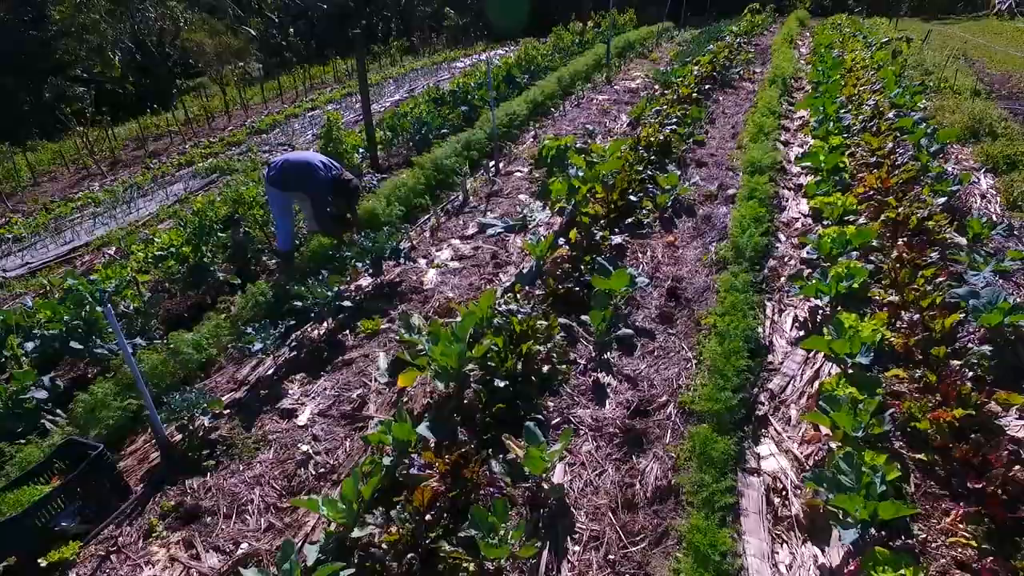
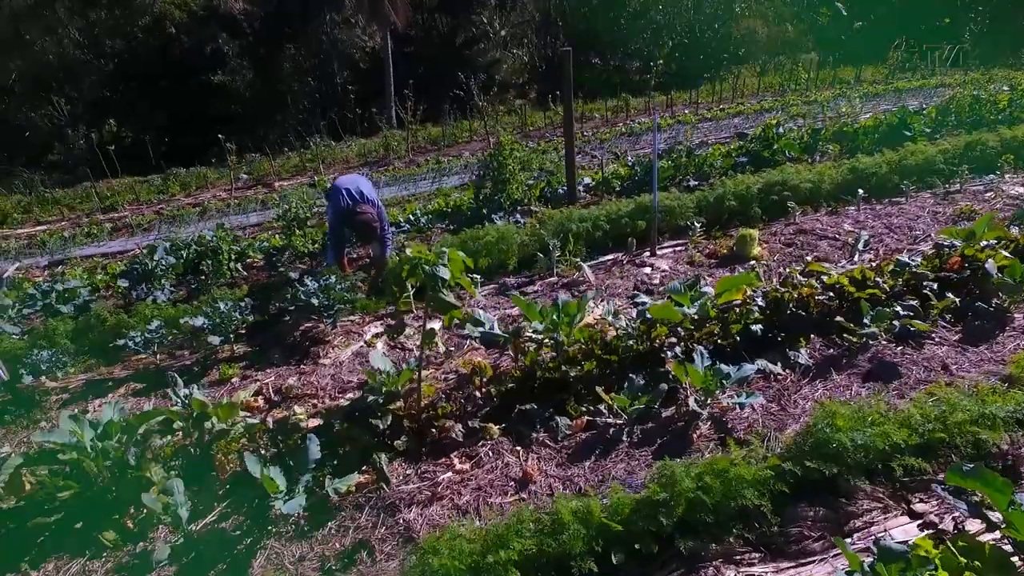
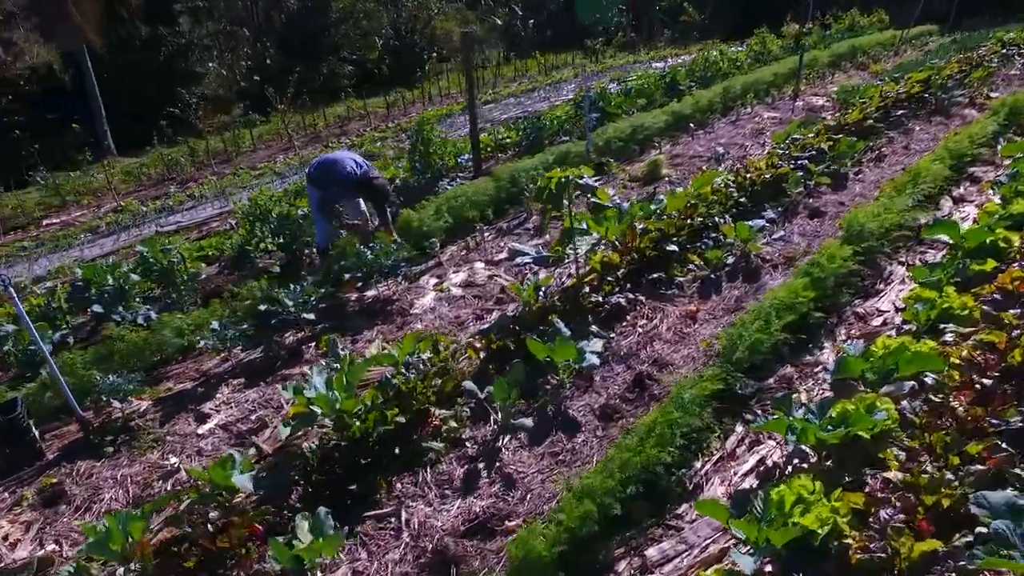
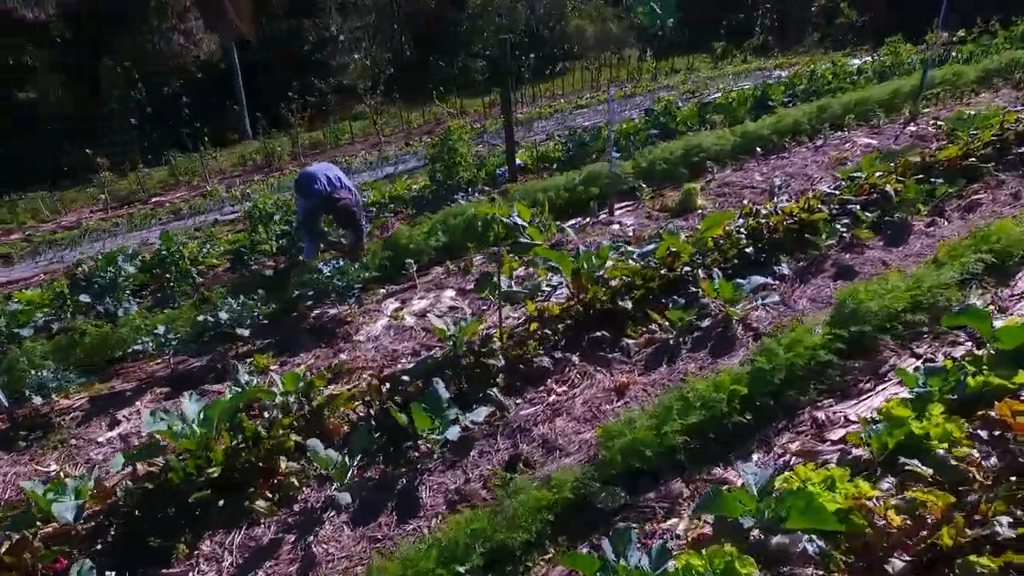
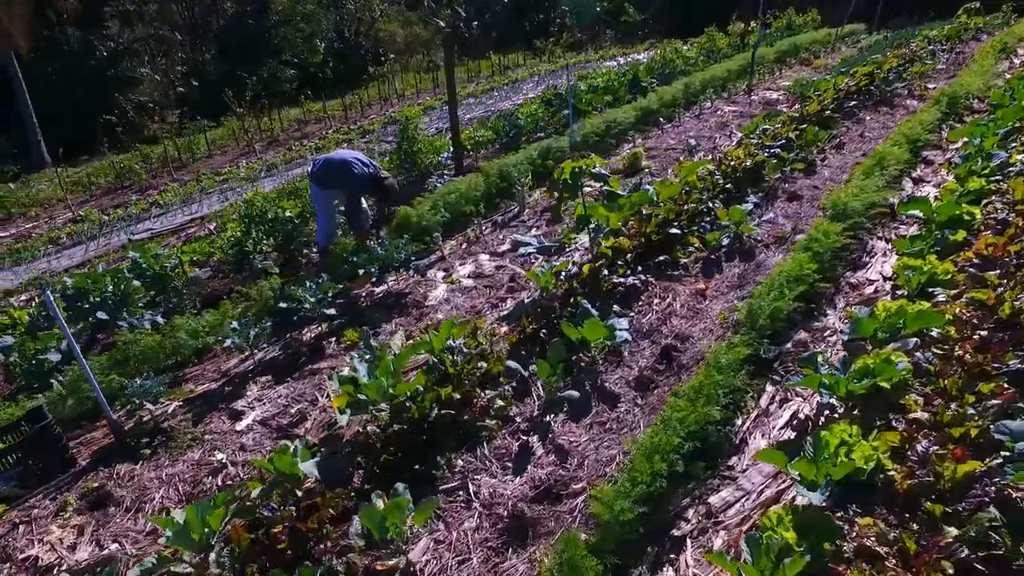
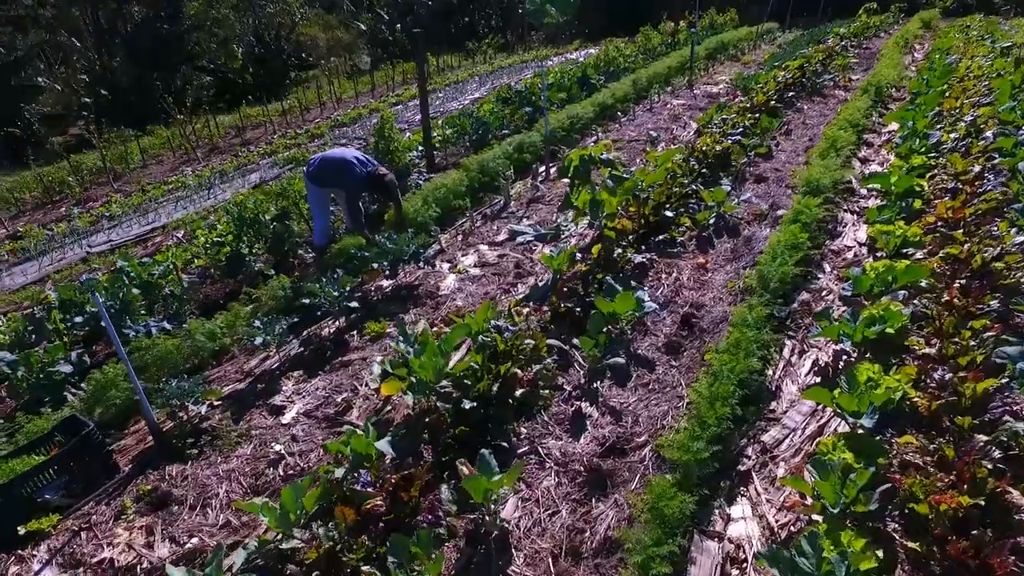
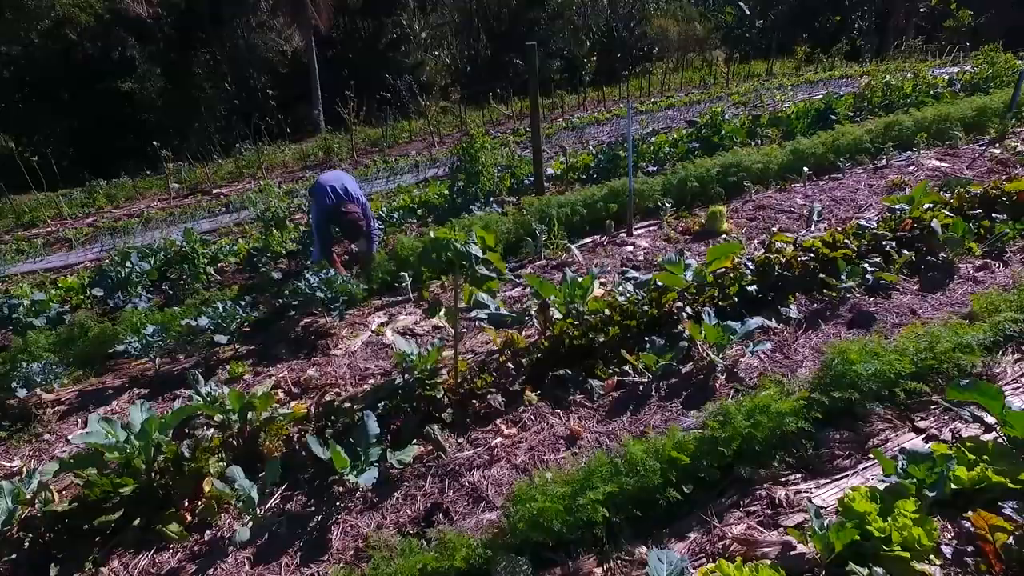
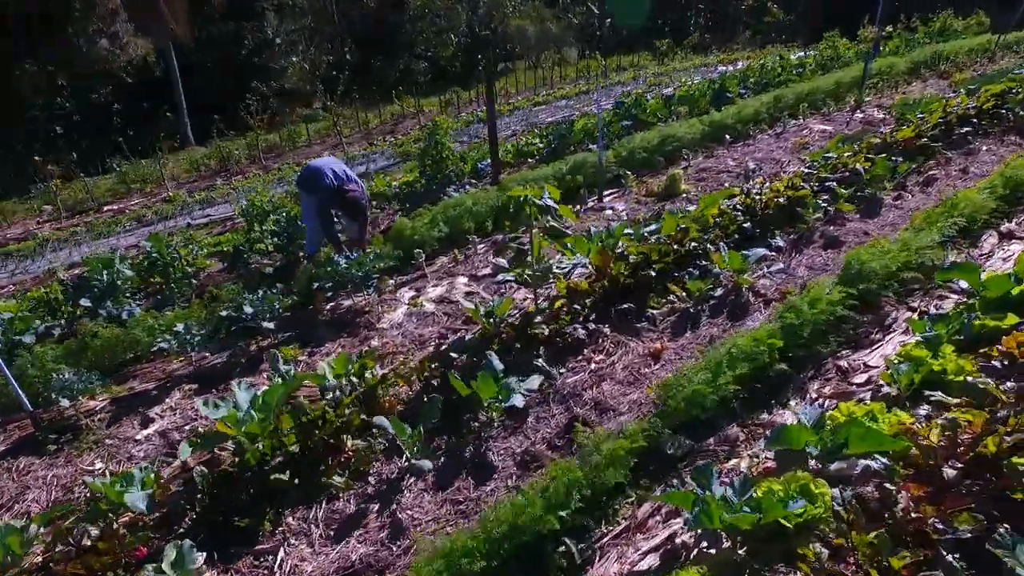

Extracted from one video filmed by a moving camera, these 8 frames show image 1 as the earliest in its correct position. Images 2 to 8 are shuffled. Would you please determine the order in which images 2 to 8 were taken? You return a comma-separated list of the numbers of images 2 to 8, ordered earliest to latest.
6, 5, 3, 8, 4, 7, 2
